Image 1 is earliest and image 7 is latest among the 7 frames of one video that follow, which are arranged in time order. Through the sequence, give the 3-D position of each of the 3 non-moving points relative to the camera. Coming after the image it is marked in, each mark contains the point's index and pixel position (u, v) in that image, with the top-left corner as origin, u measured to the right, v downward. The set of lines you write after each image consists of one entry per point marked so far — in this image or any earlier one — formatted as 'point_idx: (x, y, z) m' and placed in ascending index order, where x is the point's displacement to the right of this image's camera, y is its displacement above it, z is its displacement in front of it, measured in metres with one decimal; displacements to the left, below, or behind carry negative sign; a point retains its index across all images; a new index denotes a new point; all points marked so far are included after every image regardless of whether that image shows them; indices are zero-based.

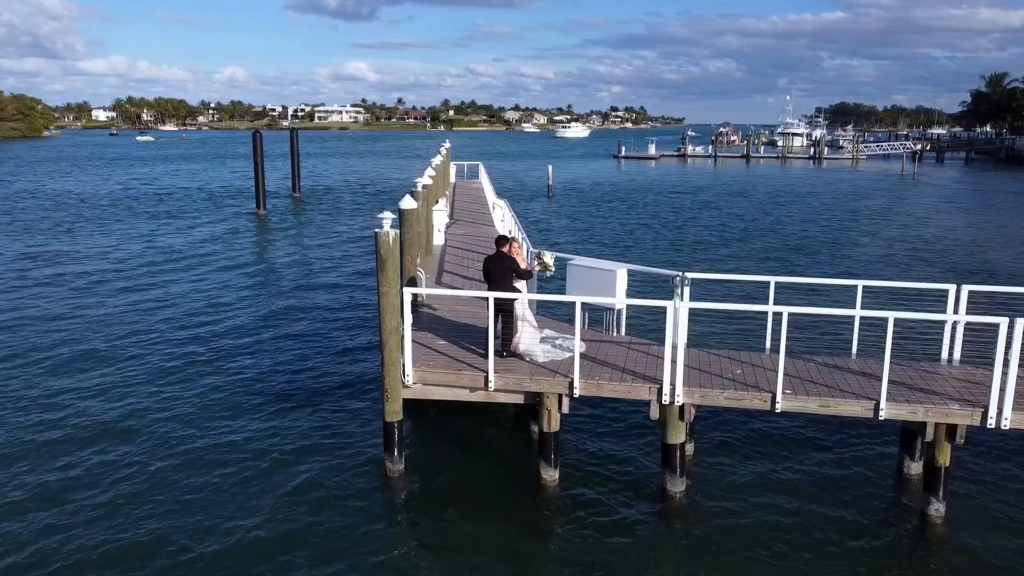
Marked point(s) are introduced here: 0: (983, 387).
0: (+5.6, -1.1, +9.9) m
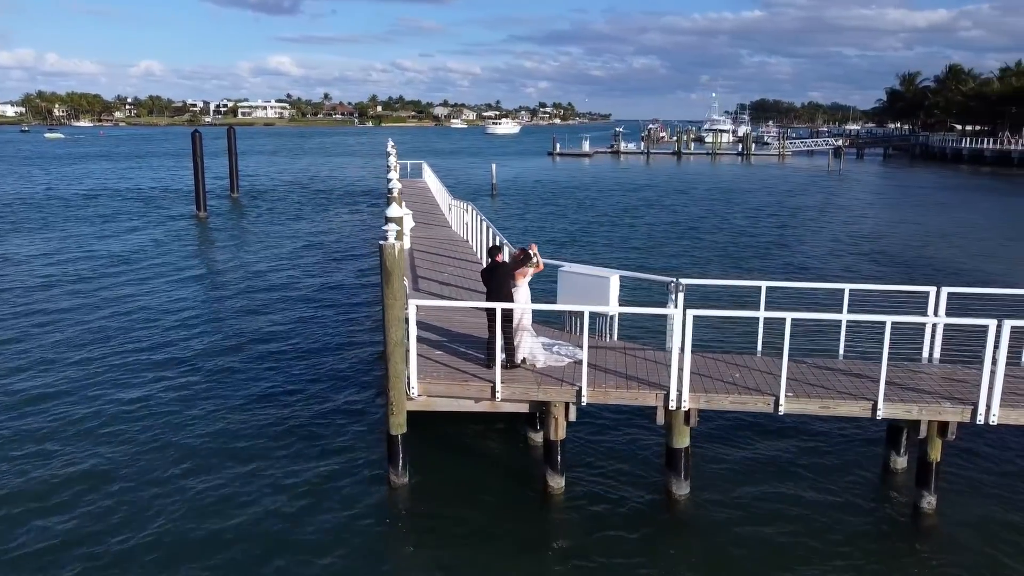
0: (+5.7, -1.2, +10.5) m
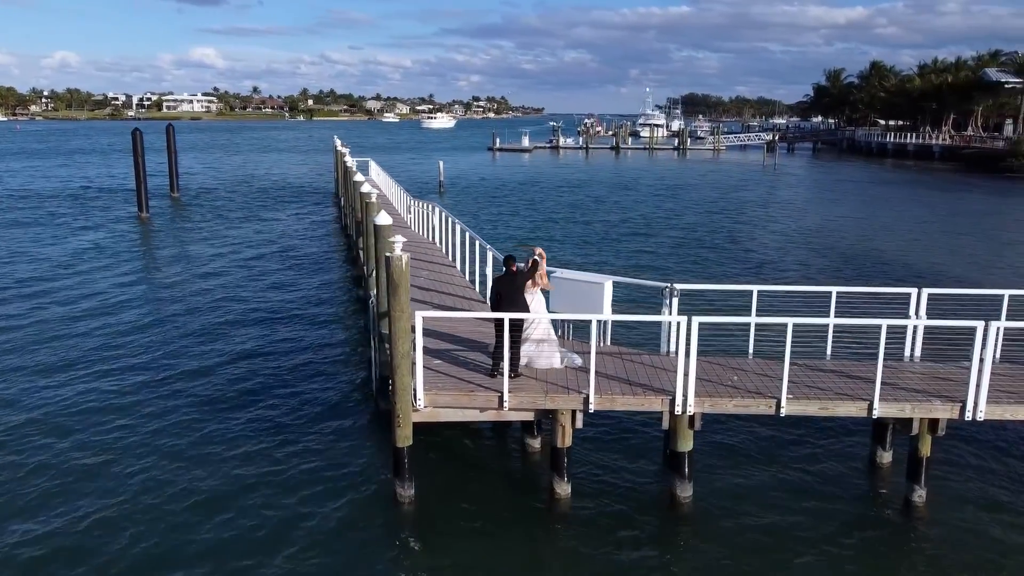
0: (+5.8, -1.2, +11.0) m
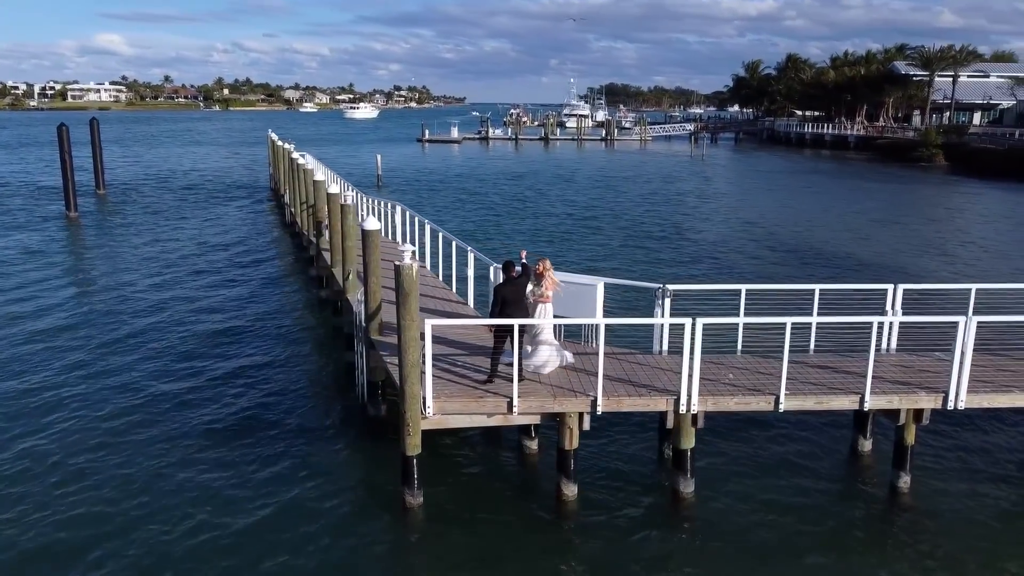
0: (+5.8, -1.2, +11.6) m
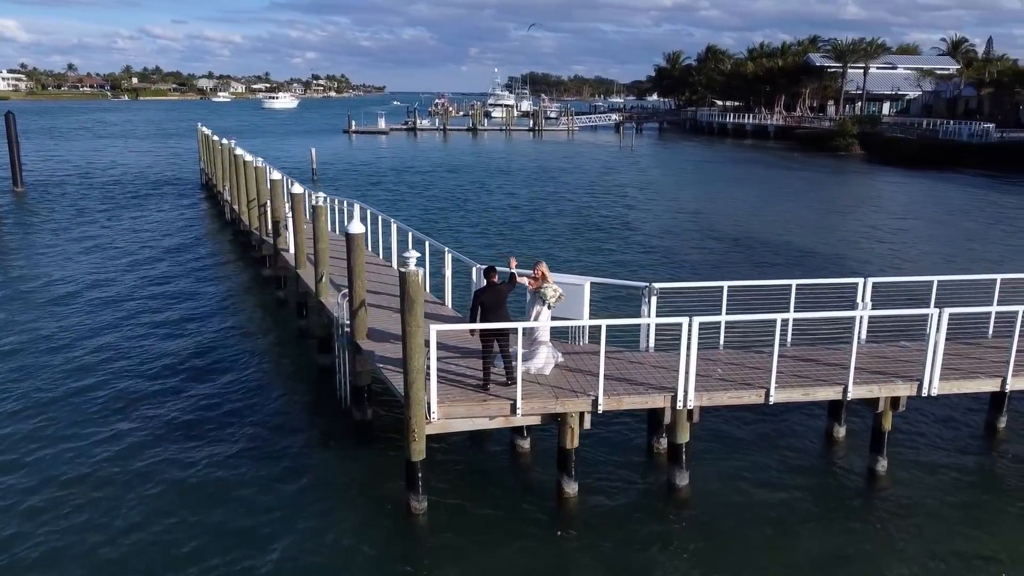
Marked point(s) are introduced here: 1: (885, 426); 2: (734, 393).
0: (+5.8, -1.1, +12.3) m
1: (+5.4, -2.0, +12.0) m
2: (+3.0, -1.4, +11.3) m
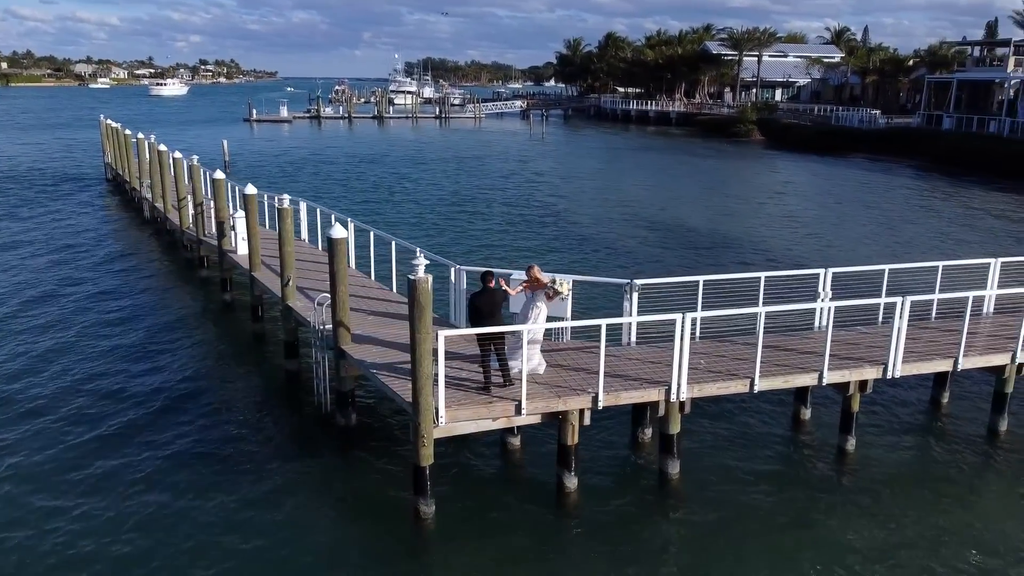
0: (+5.6, -0.9, +13.2) m
1: (+5.3, -1.9, +12.9) m
2: (+3.0, -1.4, +11.8) m
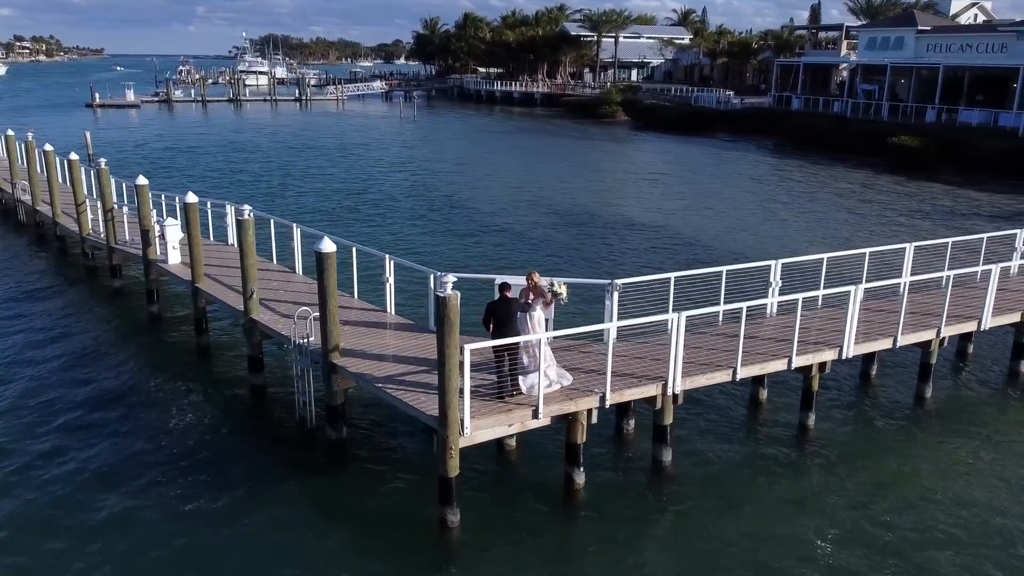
0: (+5.4, -0.7, +14.5) m
1: (+5.1, -1.7, +14.2) m
2: (+3.1, -1.3, +12.8) m
